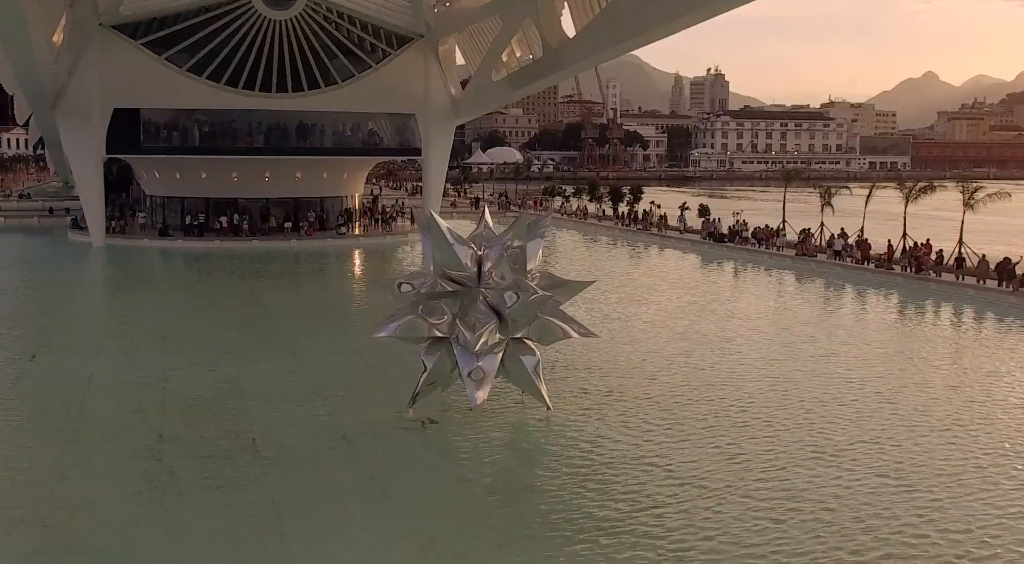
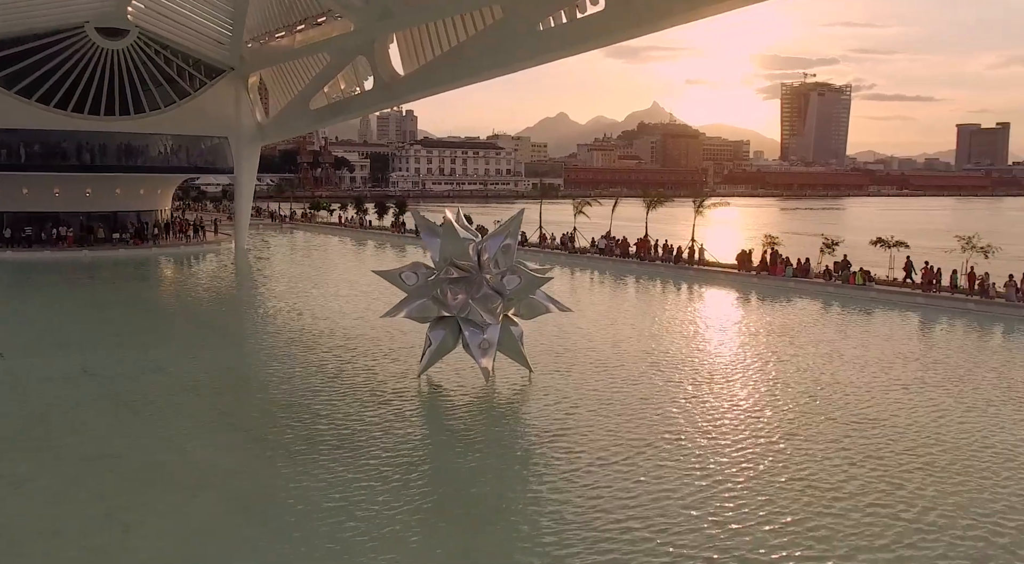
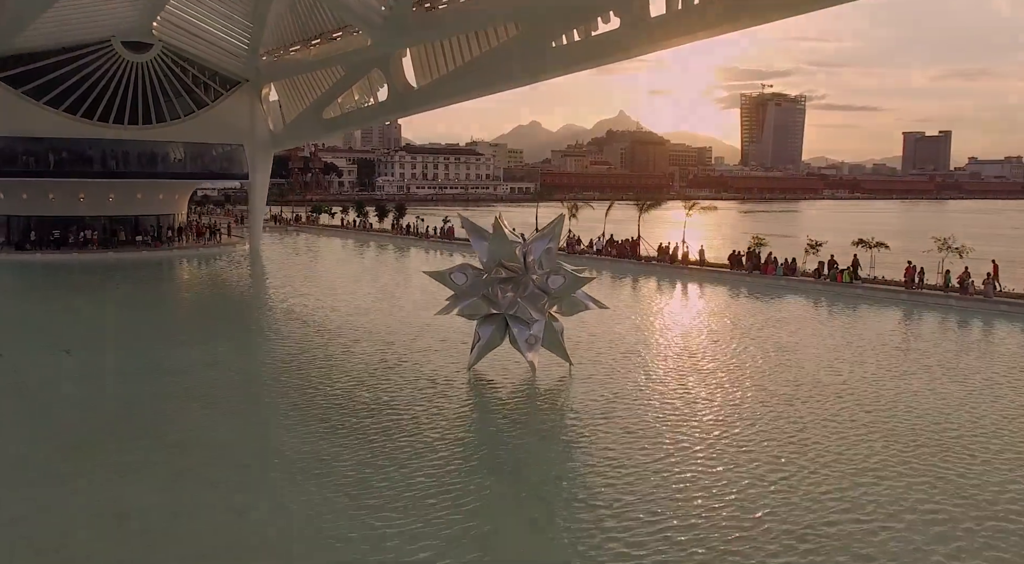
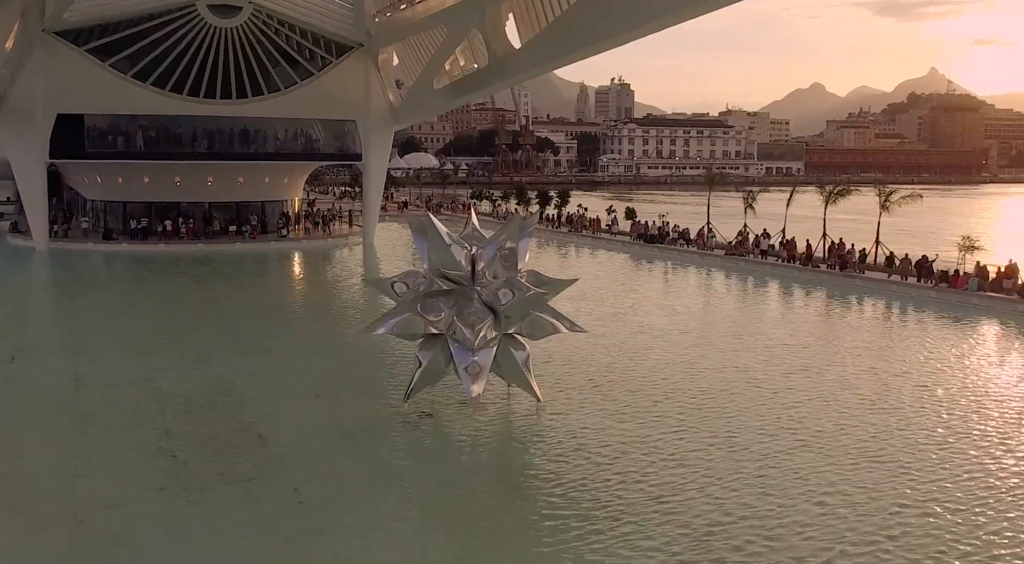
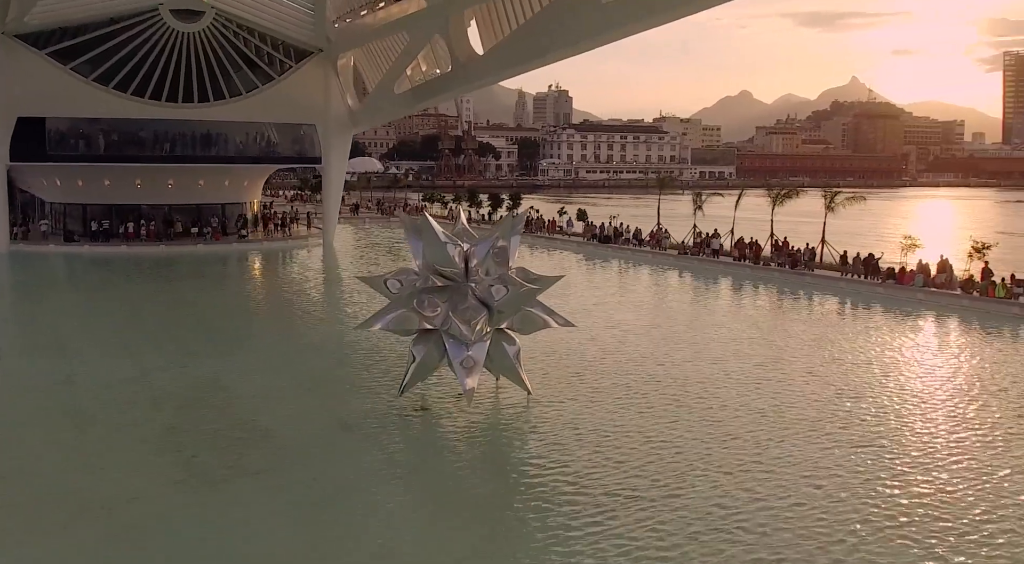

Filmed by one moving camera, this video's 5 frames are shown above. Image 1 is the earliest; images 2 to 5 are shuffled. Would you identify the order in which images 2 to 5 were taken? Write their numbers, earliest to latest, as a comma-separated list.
4, 5, 2, 3
